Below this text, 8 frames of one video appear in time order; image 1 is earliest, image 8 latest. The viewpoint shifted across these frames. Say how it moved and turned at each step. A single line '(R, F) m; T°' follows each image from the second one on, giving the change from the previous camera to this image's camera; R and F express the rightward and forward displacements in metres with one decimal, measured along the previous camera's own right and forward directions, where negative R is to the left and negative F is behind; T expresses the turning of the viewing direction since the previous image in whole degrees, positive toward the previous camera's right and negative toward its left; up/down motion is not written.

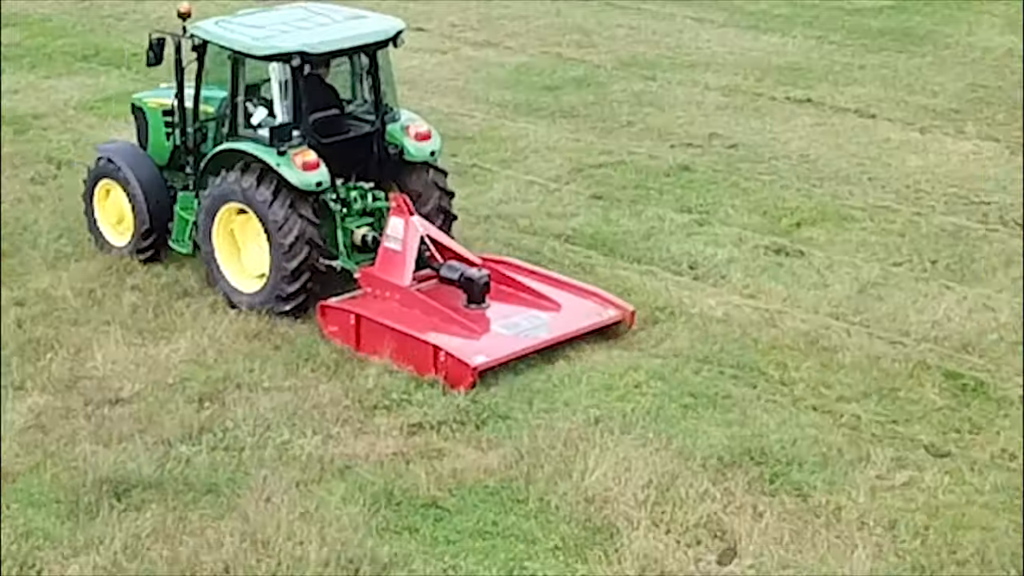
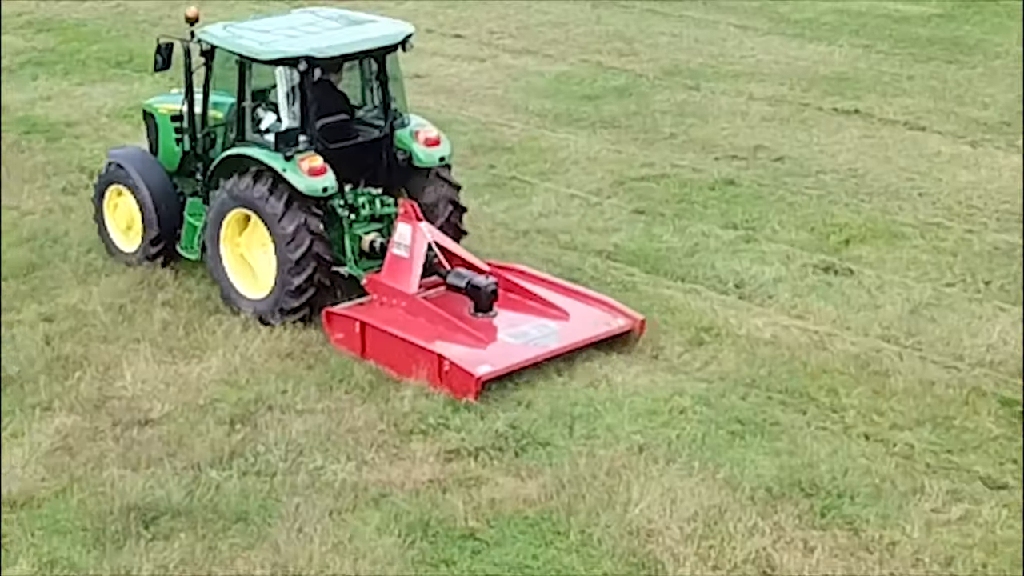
(-0.1, +0.3) m; -1°
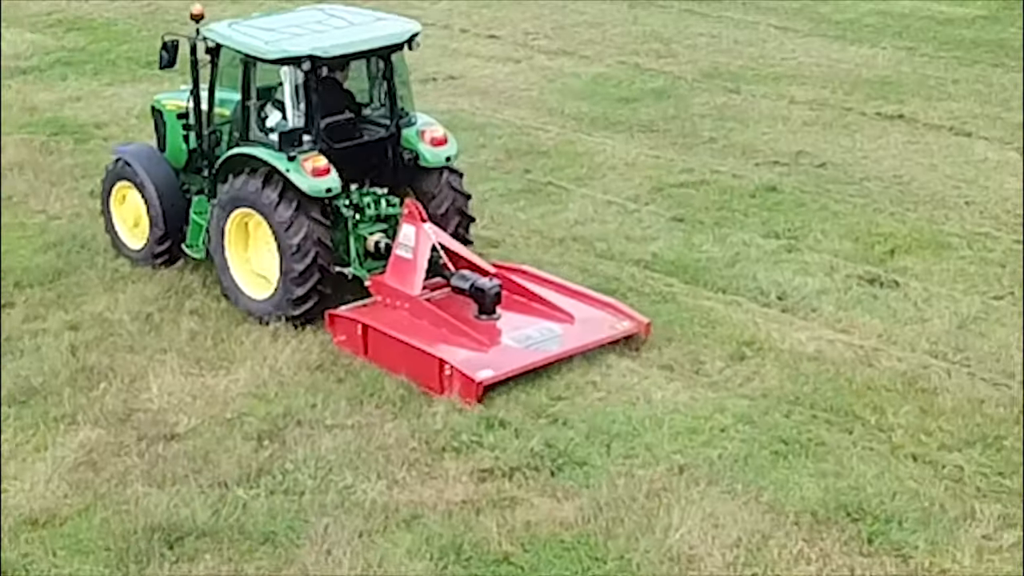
(-0.1, +0.2) m; -1°
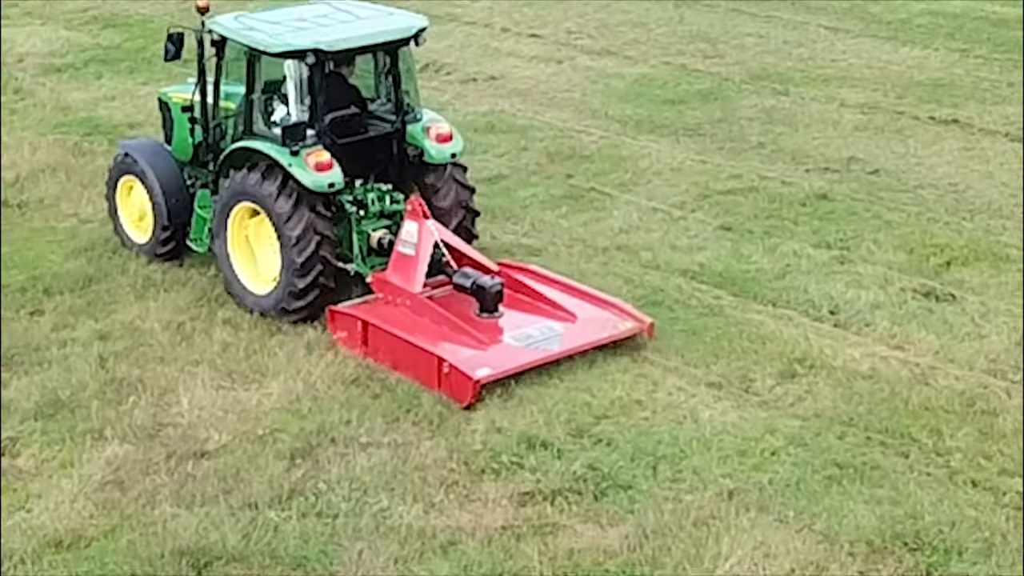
(-0.1, +0.3) m; -2°
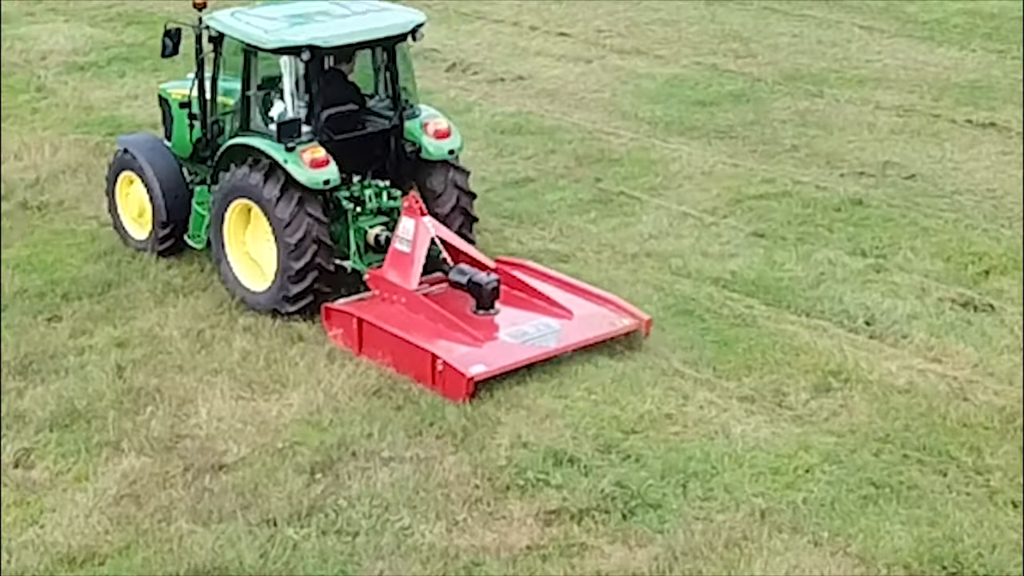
(0.0, +0.2) m; -1°
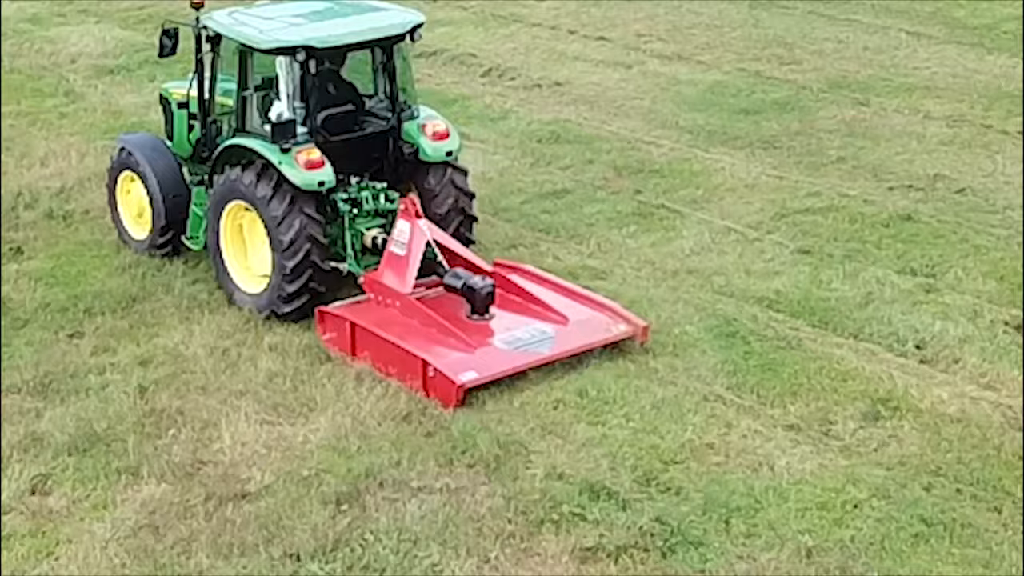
(0.0, +0.3) m; -1°
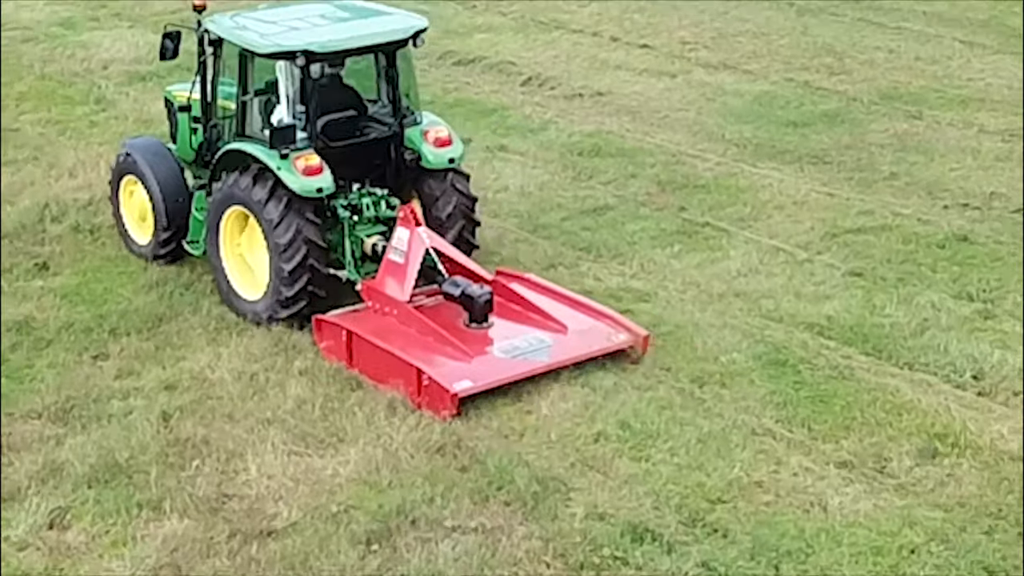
(0.0, +0.3) m; -2°
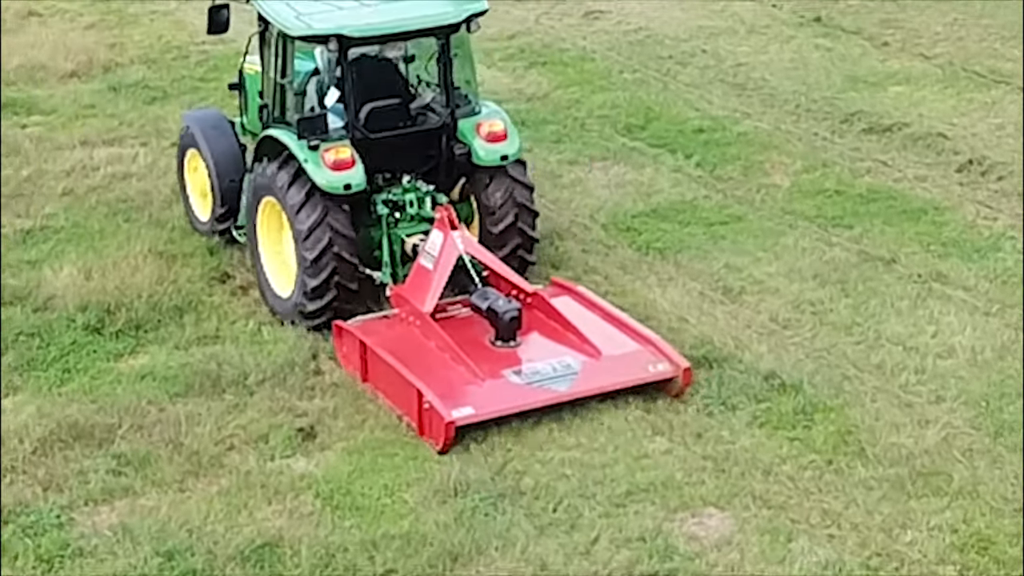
(-0.8, +2.4) m; -13°
